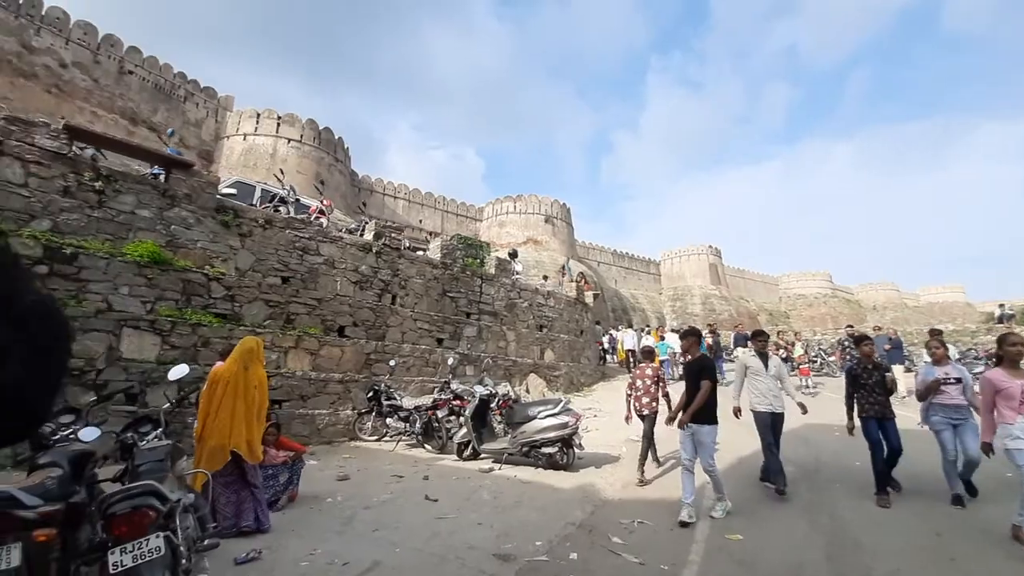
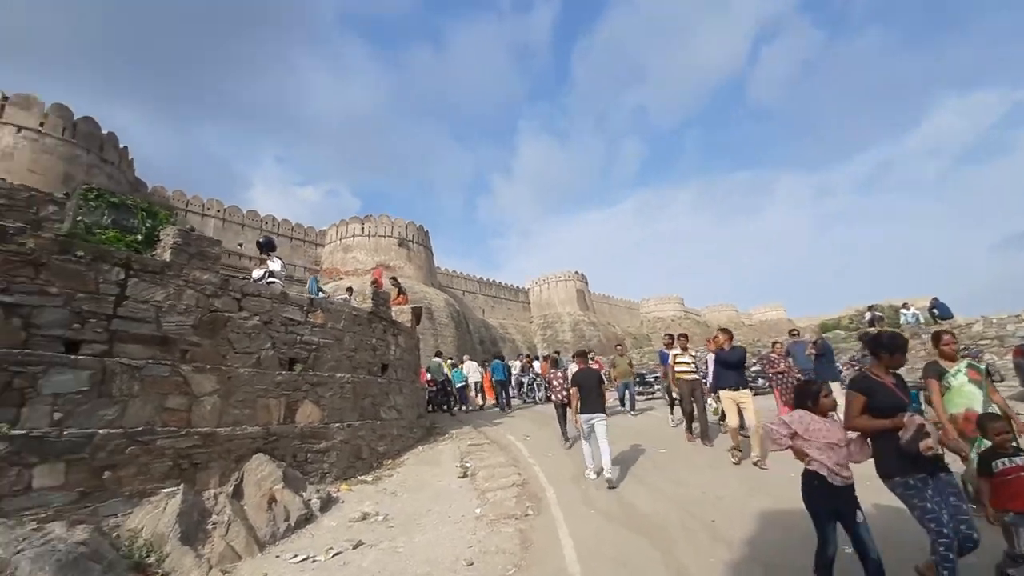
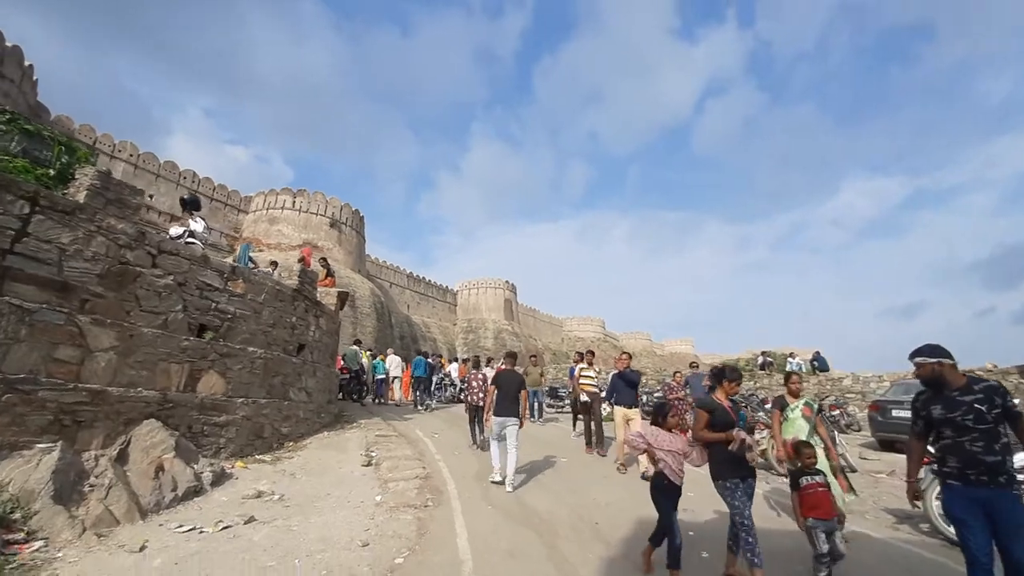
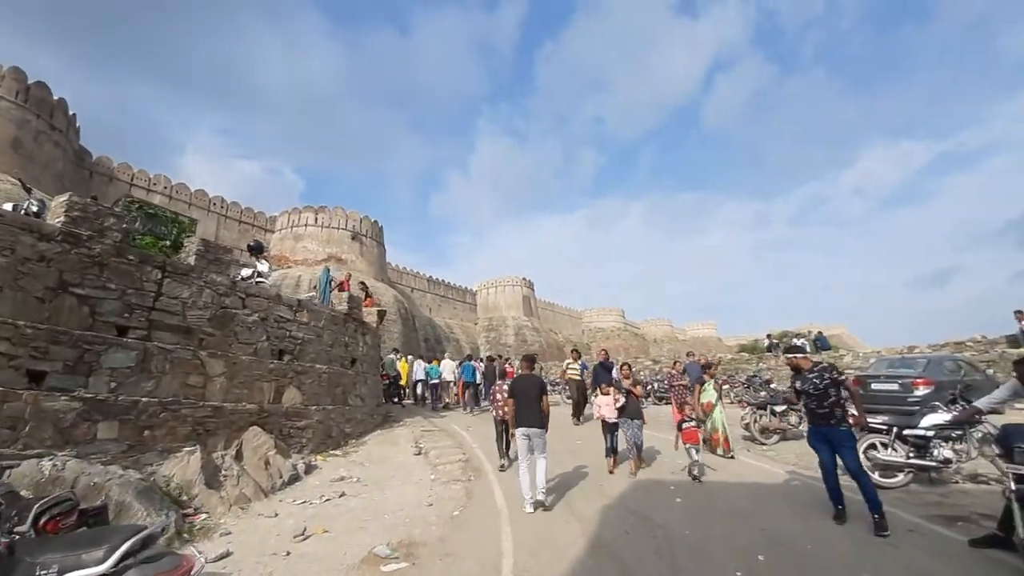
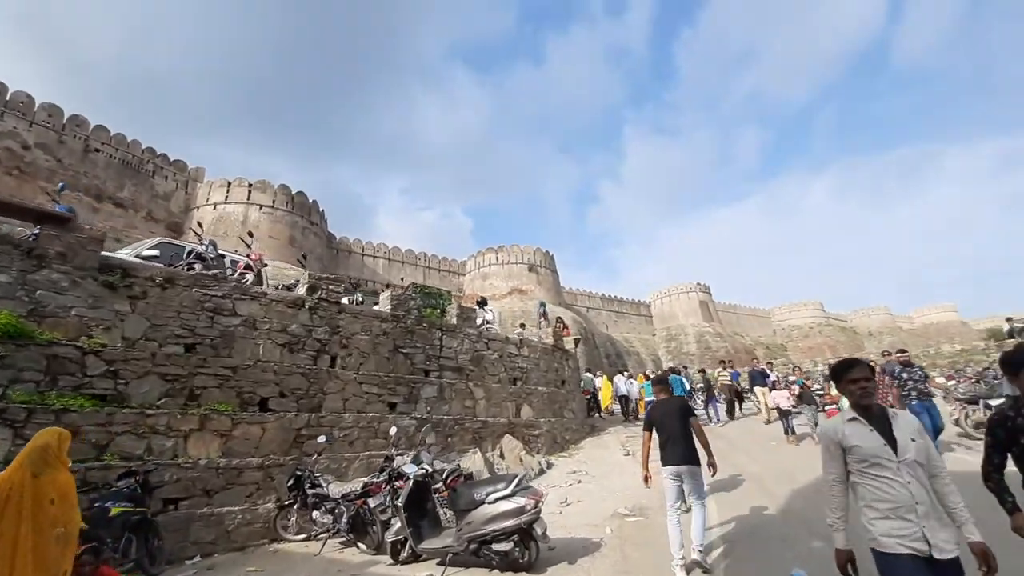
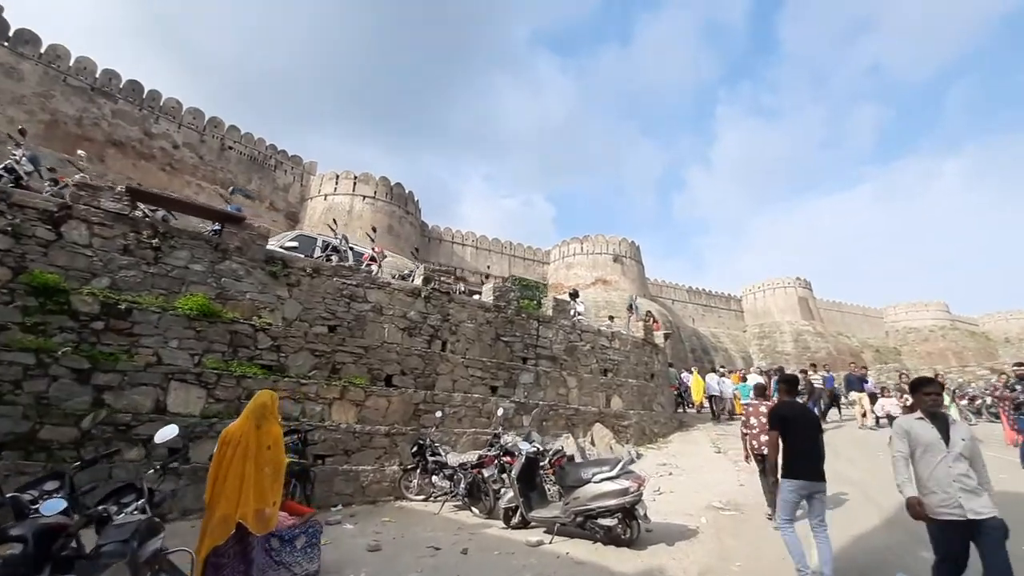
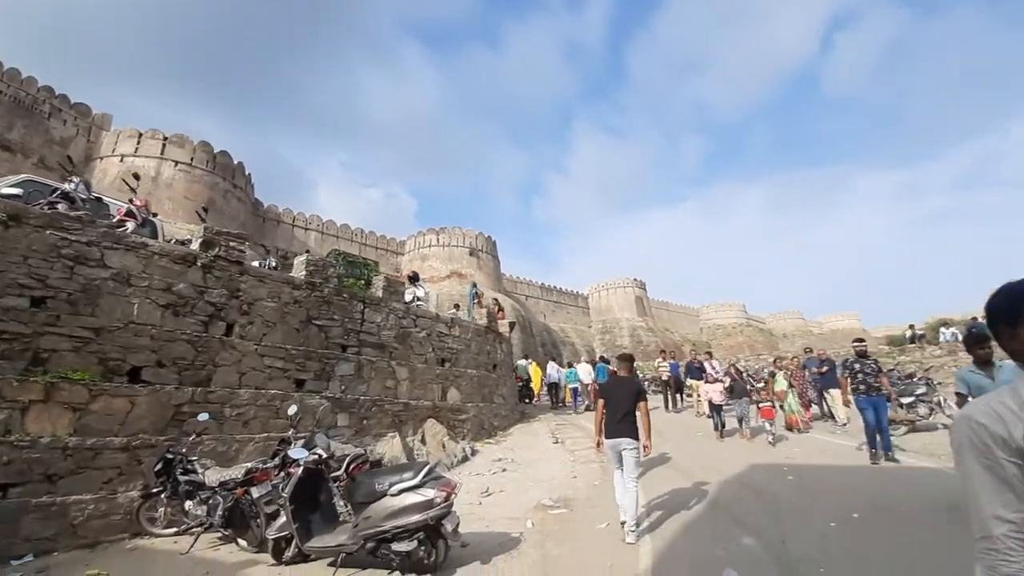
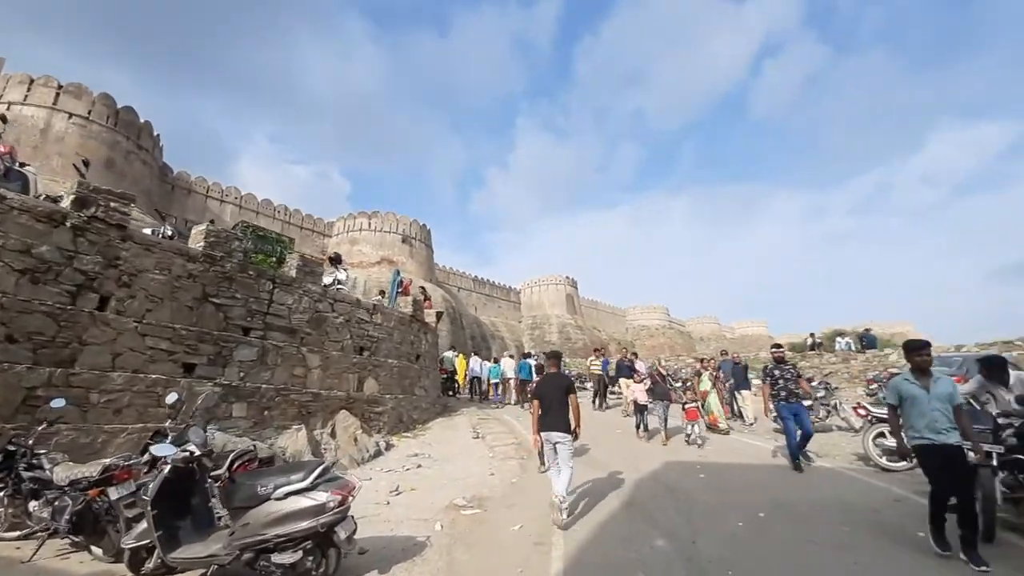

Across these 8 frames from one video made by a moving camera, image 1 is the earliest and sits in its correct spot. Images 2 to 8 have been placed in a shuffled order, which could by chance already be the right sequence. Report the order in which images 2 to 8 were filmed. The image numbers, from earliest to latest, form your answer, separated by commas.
6, 5, 7, 8, 4, 3, 2
